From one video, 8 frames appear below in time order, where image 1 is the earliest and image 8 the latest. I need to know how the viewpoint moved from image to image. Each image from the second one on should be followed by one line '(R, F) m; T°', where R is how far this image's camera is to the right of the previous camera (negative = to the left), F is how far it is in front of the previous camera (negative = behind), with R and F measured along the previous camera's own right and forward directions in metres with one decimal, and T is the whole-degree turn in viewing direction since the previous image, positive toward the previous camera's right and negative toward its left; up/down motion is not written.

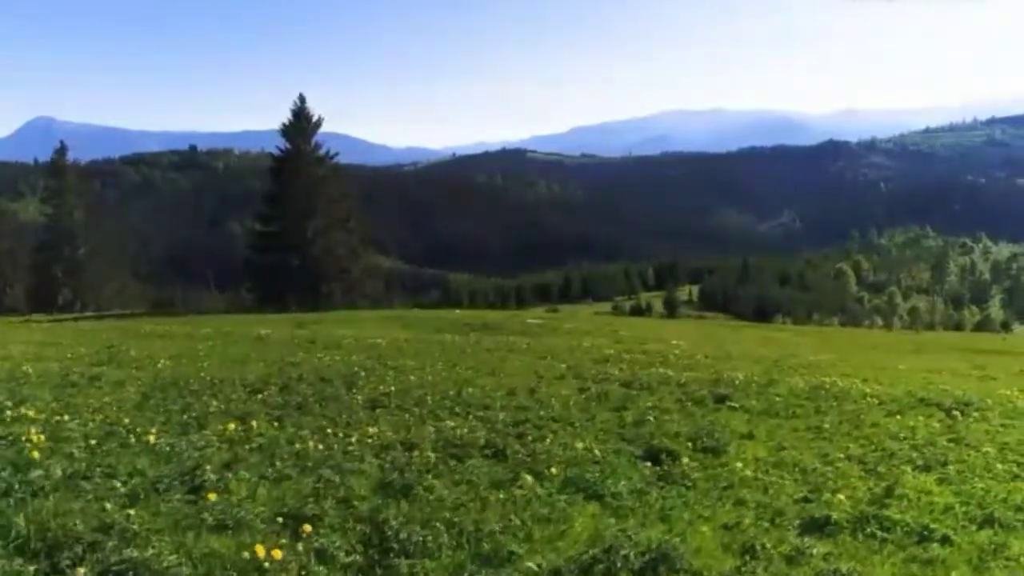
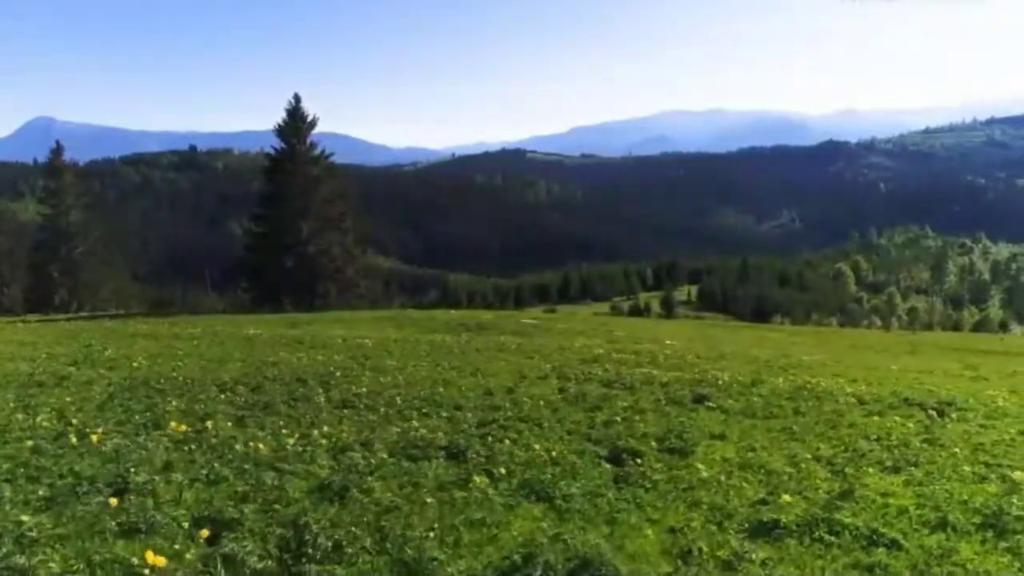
(+0.5, +0.2) m; 0°
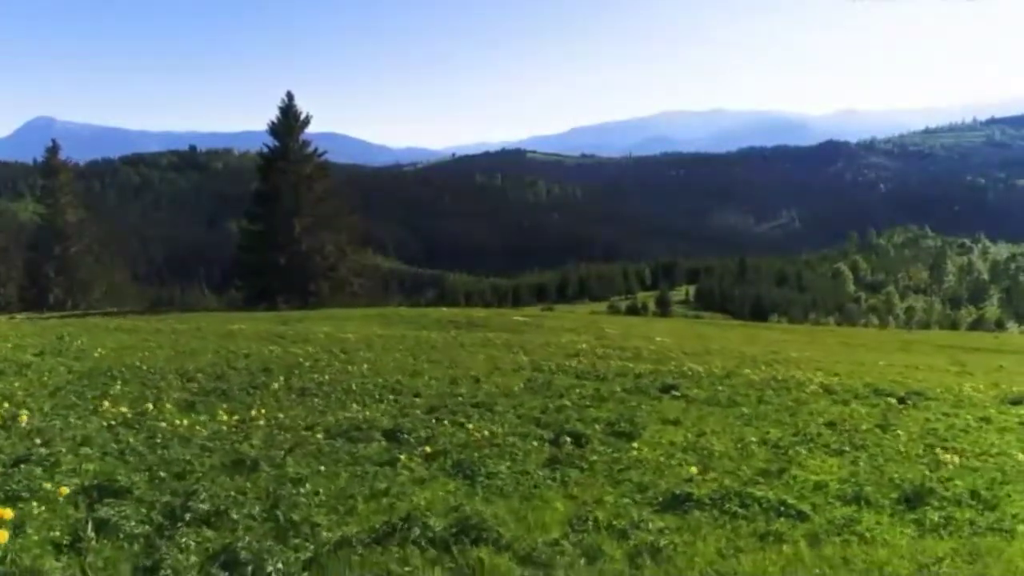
(+0.7, +0.1) m; 0°
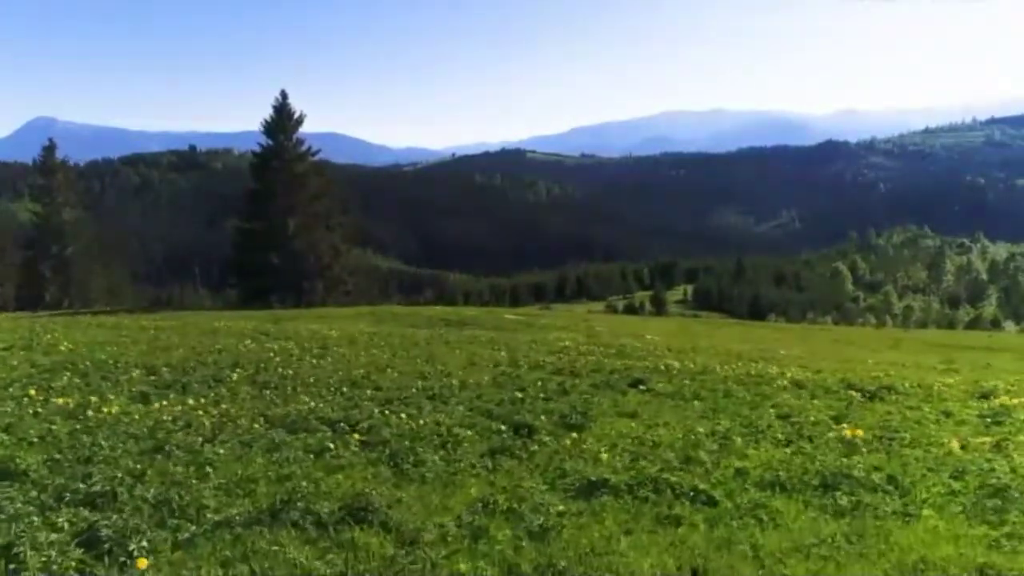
(+0.7, 0.0) m; 0°
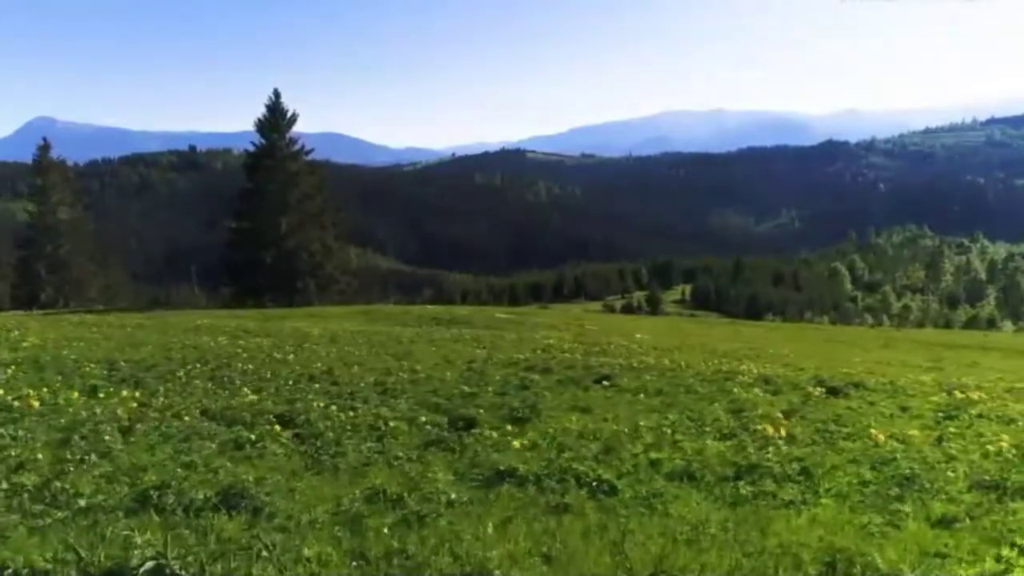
(+0.7, +0.1) m; 0°
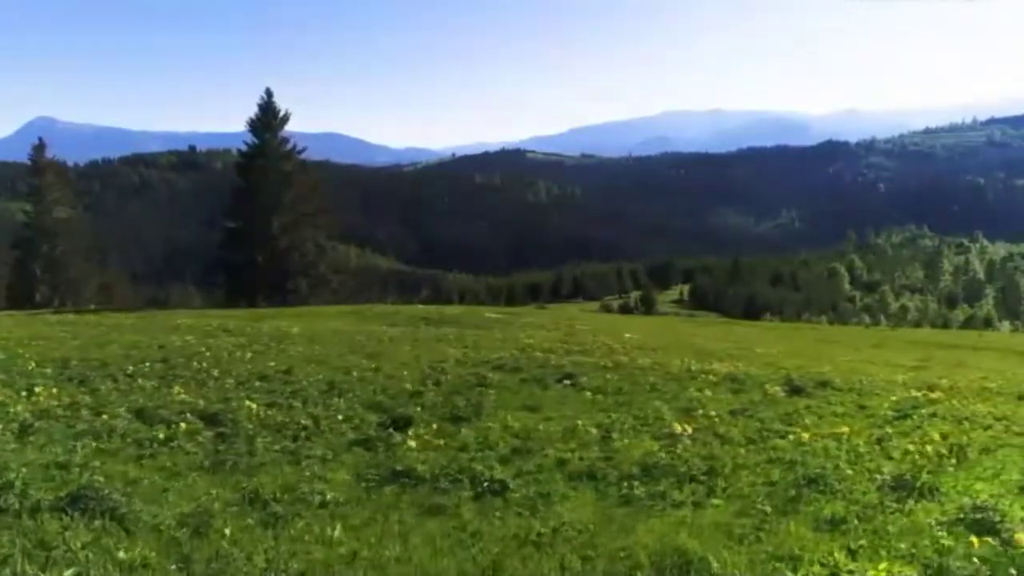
(+0.8, +0.2) m; 0°
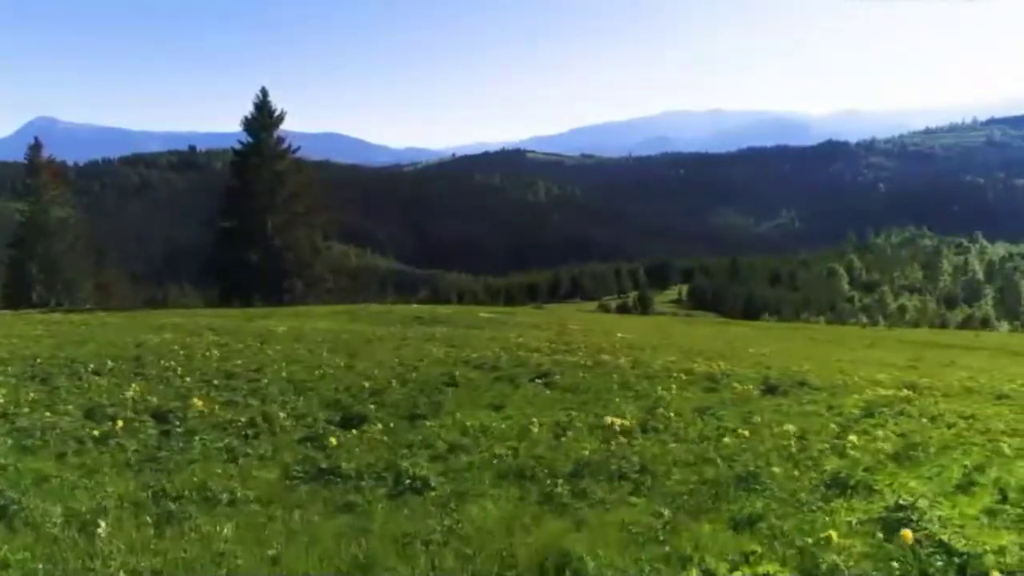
(+0.6, +0.1) m; 0°
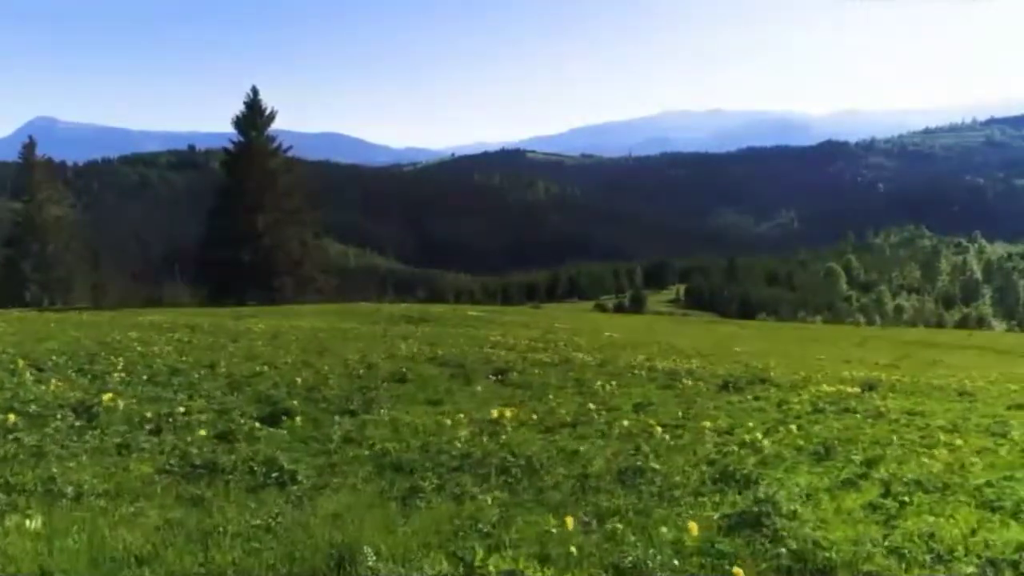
(+0.9, +0.2) m; 0°
